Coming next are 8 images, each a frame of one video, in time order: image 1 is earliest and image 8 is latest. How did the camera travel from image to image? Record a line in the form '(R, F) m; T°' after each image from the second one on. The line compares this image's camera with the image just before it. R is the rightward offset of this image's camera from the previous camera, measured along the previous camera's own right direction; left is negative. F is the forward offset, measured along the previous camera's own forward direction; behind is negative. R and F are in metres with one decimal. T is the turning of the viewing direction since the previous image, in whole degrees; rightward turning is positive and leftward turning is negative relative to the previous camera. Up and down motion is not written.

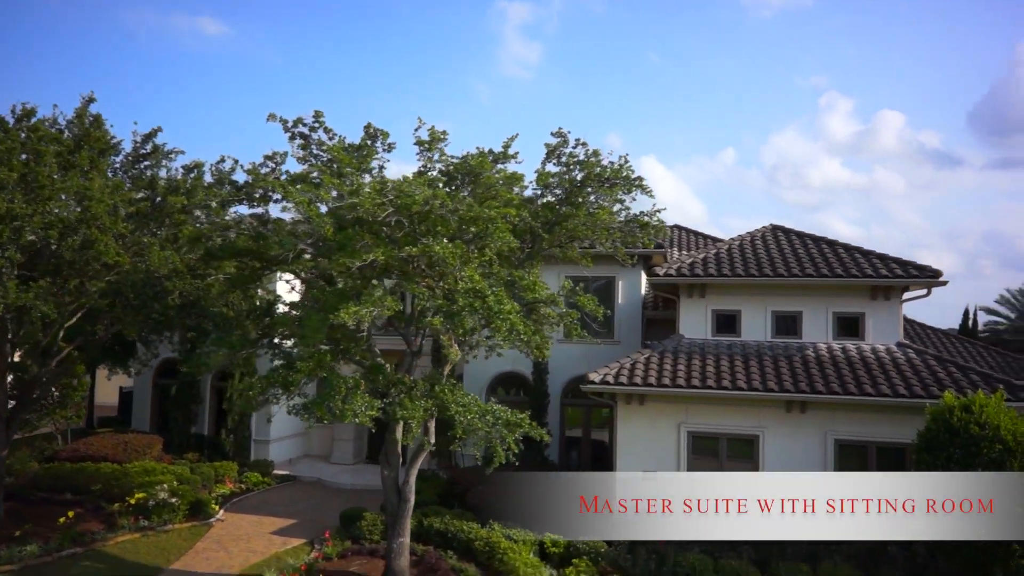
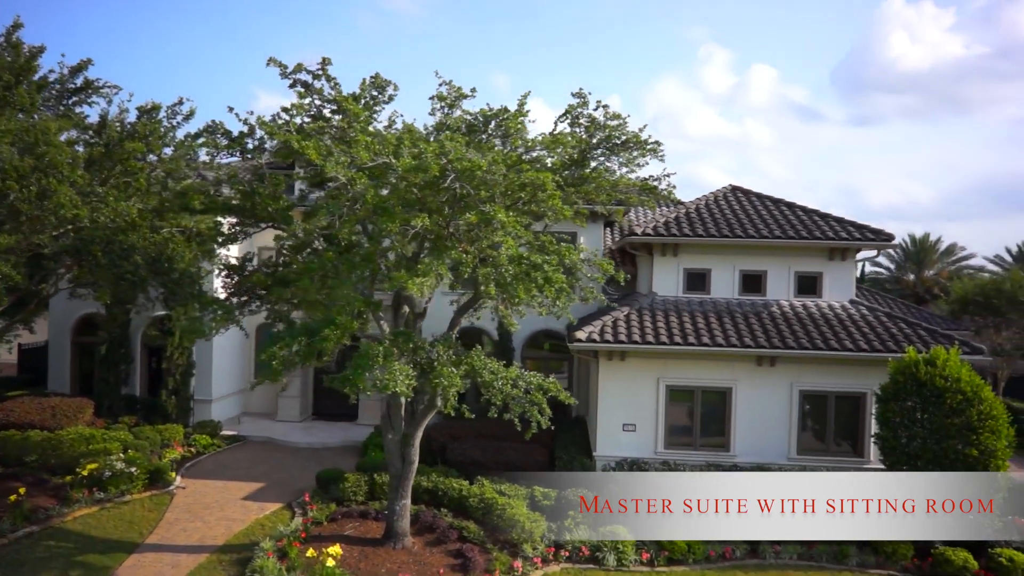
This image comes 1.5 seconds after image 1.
(-1.9, +0.2) m; +9°
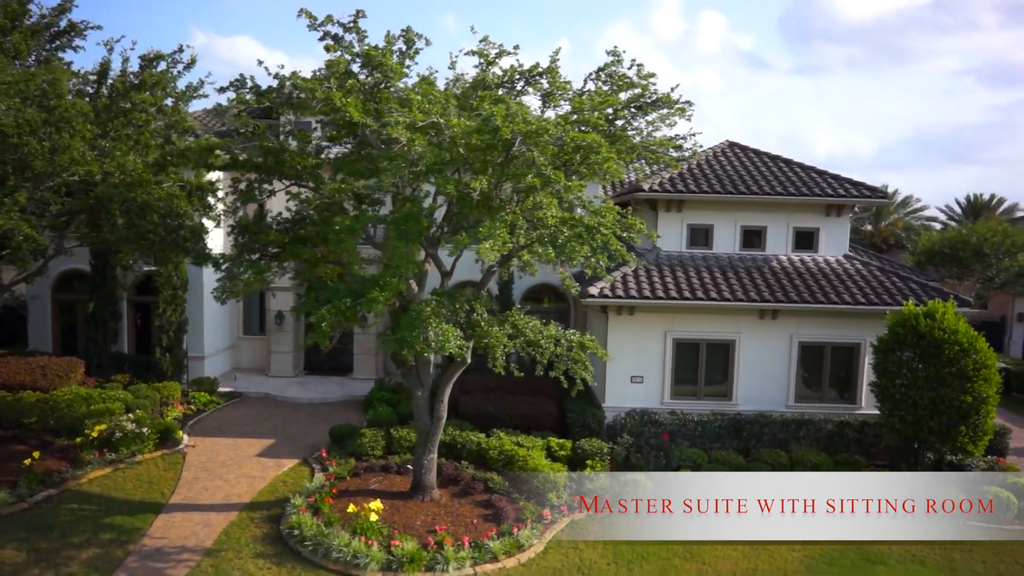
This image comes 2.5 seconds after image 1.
(-1.2, -0.1) m; +4°
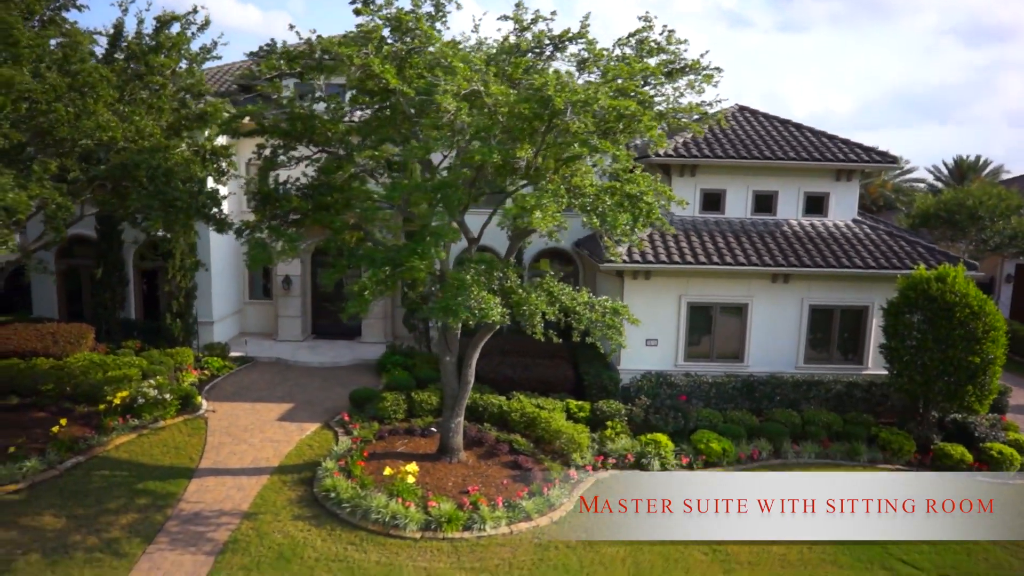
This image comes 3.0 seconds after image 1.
(-0.7, -0.1) m; +2°
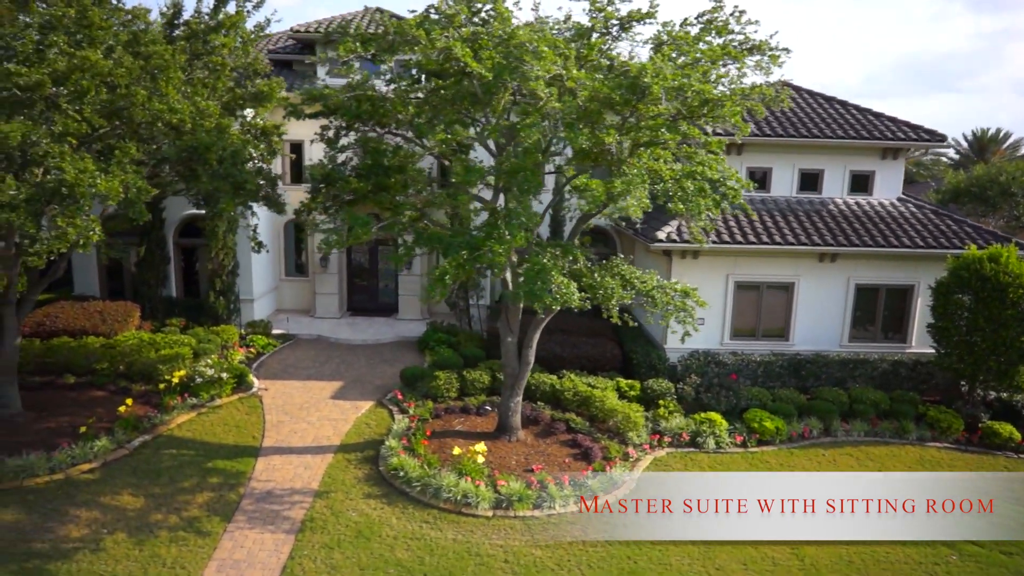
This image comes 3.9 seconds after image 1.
(-1.0, -0.1) m; 0°
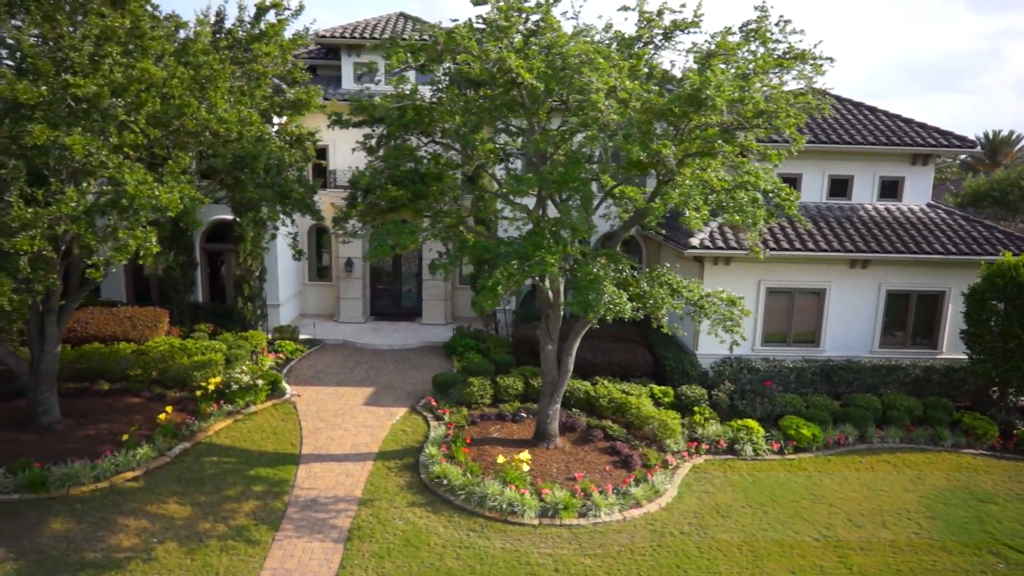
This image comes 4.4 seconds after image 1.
(-0.6, 0.0) m; 0°
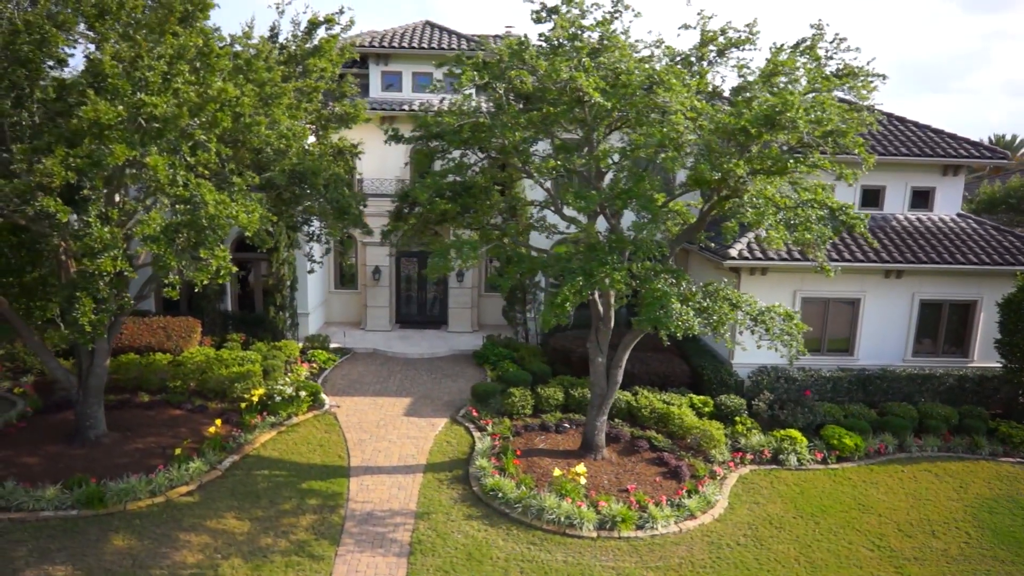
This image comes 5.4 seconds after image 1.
(-0.9, -0.1) m; +1°
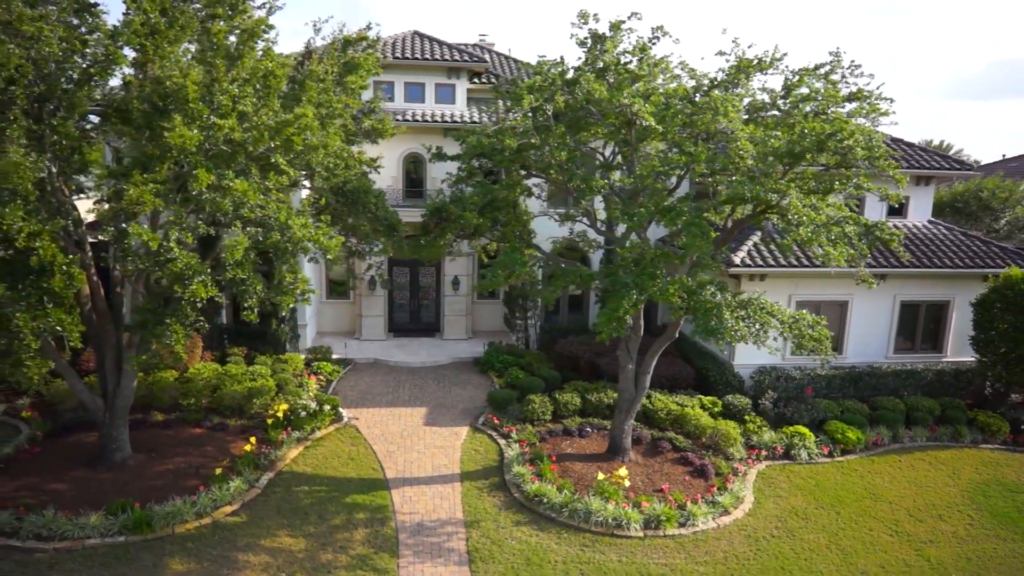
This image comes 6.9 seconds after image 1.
(-1.7, -0.3) m; +5°
